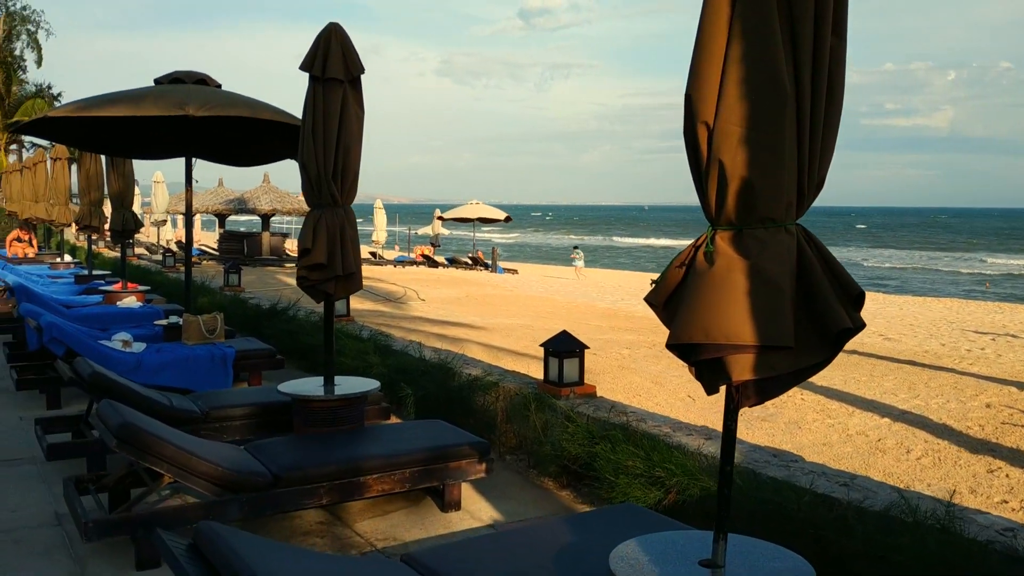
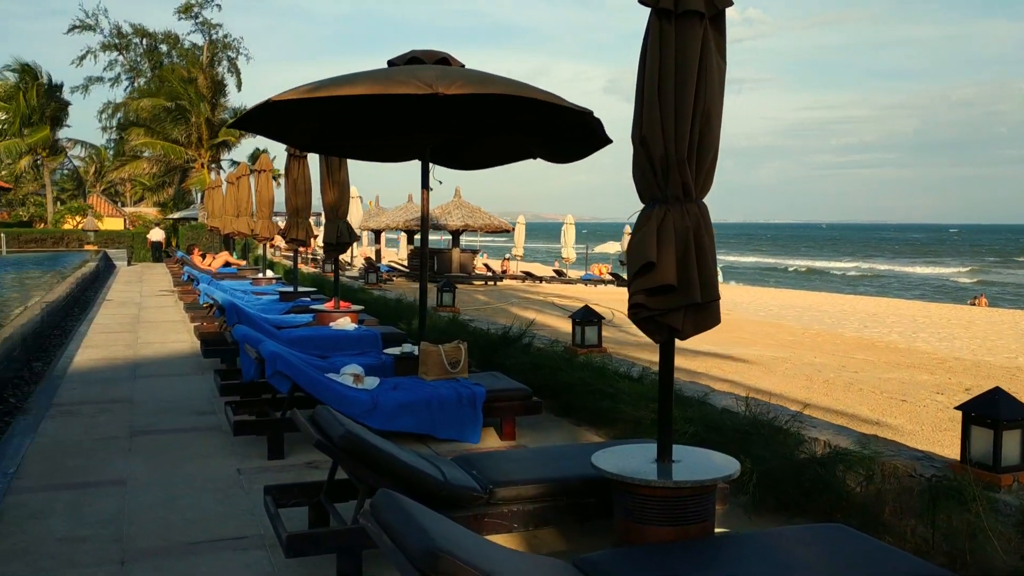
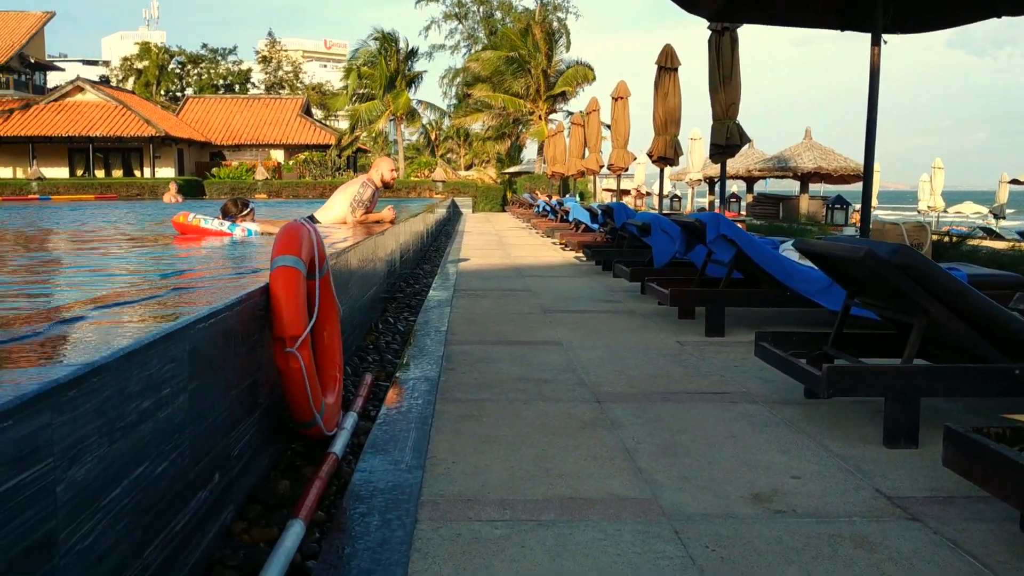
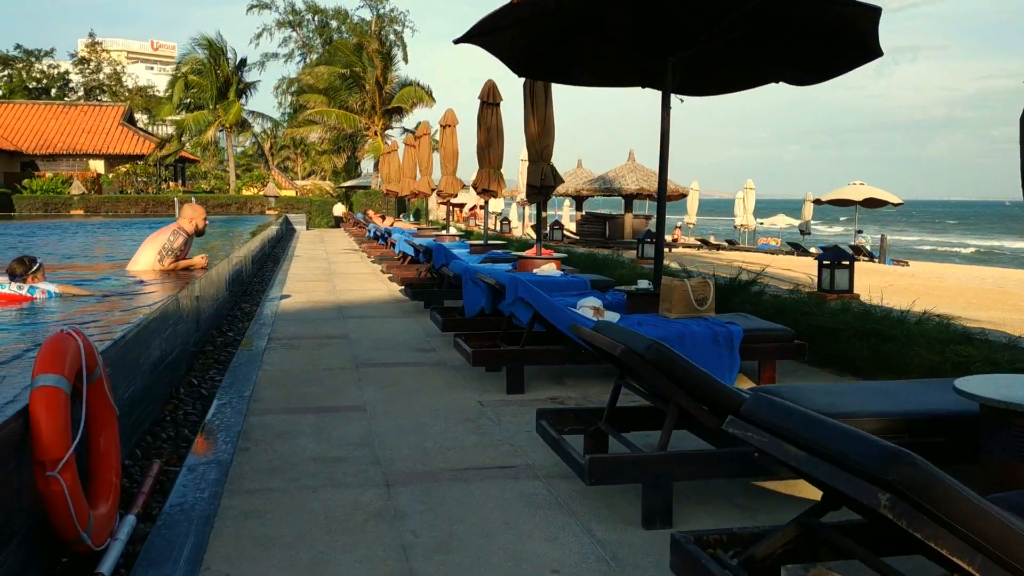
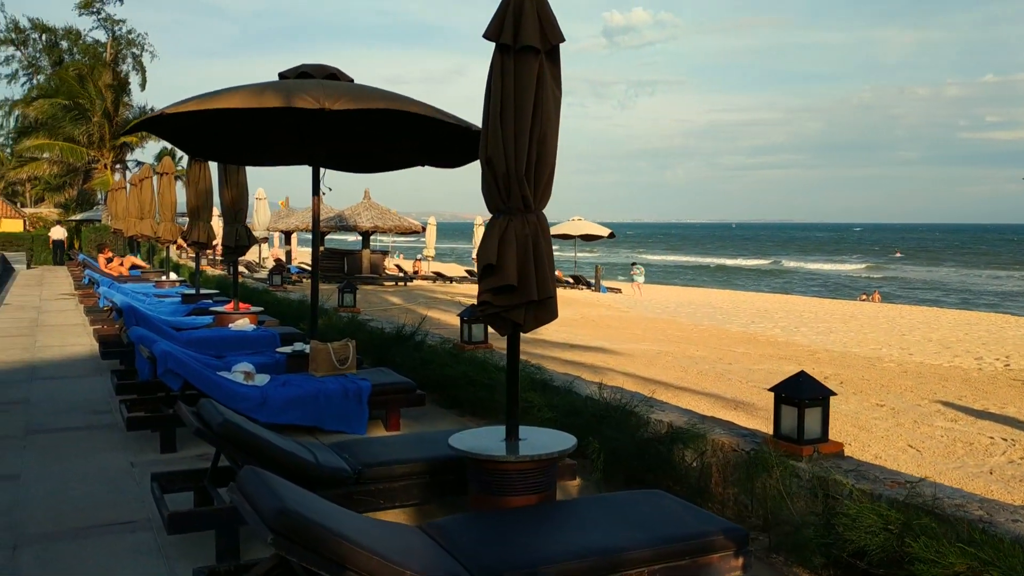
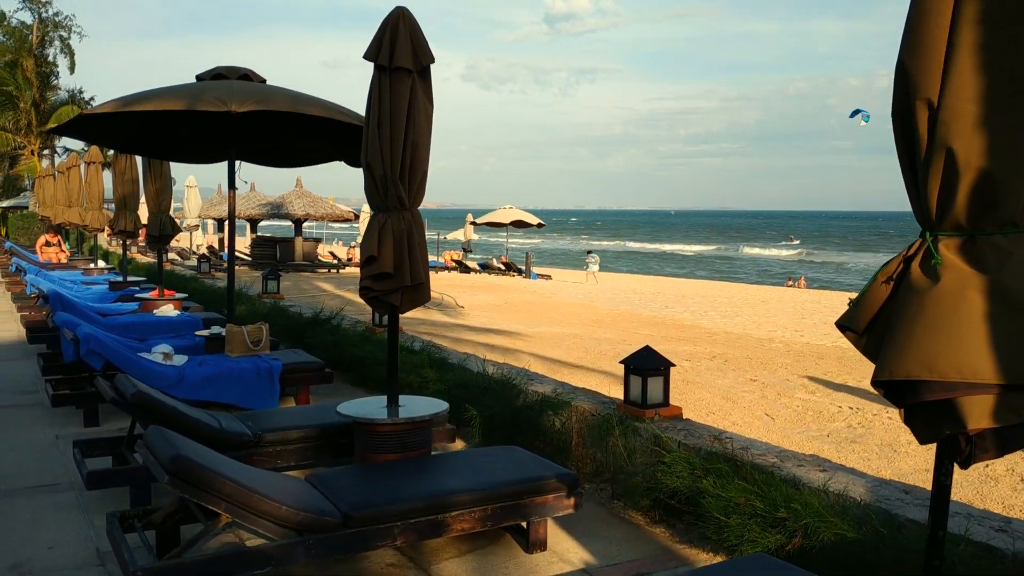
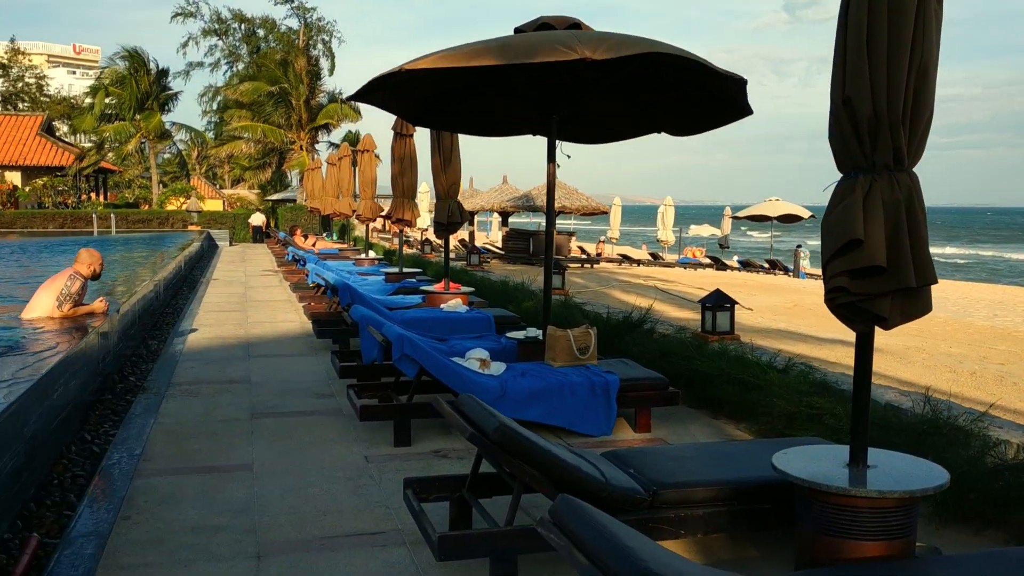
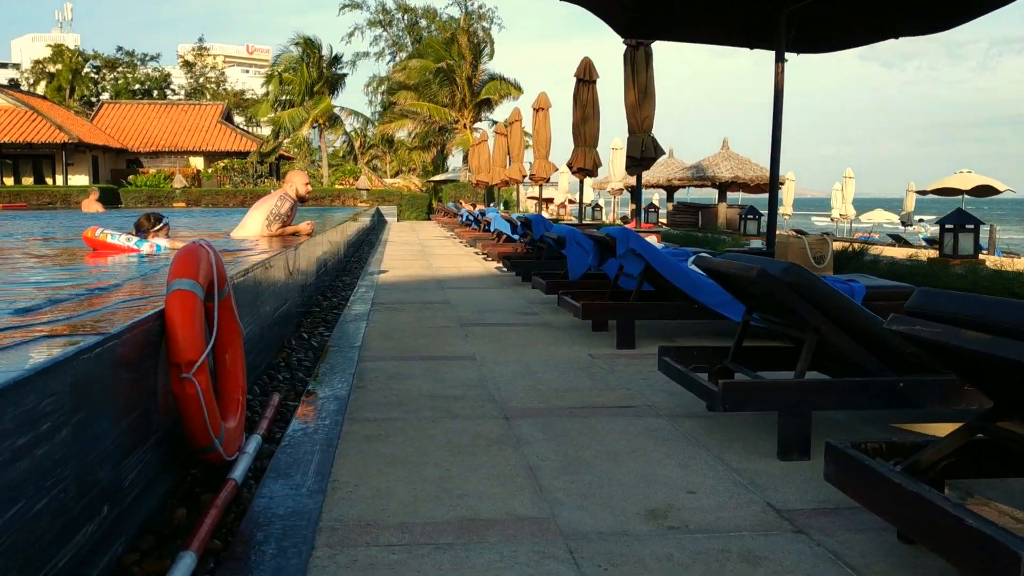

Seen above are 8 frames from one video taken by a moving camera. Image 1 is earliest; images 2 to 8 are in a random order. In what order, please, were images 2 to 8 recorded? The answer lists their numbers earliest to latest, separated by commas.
6, 5, 2, 7, 4, 8, 3
